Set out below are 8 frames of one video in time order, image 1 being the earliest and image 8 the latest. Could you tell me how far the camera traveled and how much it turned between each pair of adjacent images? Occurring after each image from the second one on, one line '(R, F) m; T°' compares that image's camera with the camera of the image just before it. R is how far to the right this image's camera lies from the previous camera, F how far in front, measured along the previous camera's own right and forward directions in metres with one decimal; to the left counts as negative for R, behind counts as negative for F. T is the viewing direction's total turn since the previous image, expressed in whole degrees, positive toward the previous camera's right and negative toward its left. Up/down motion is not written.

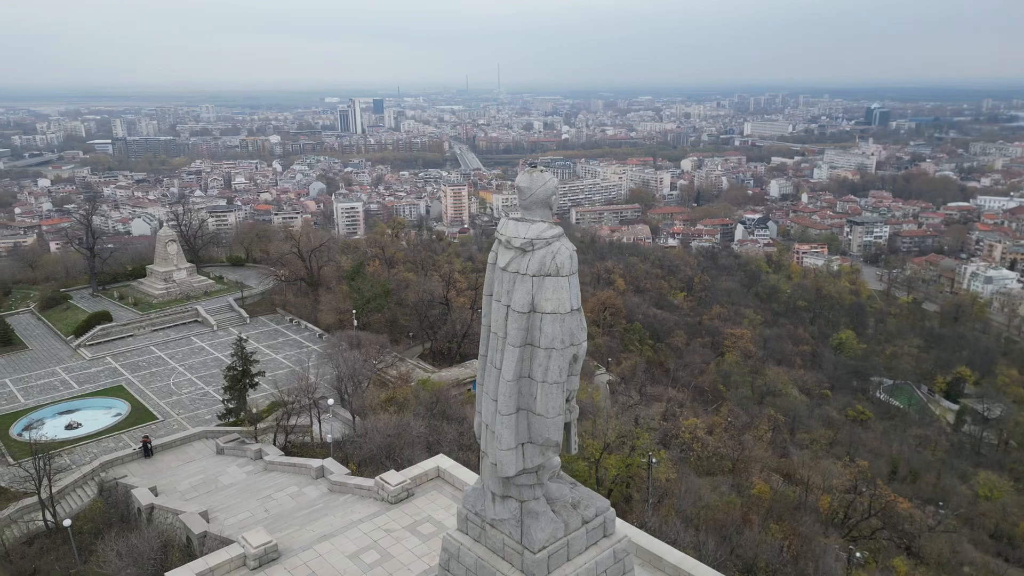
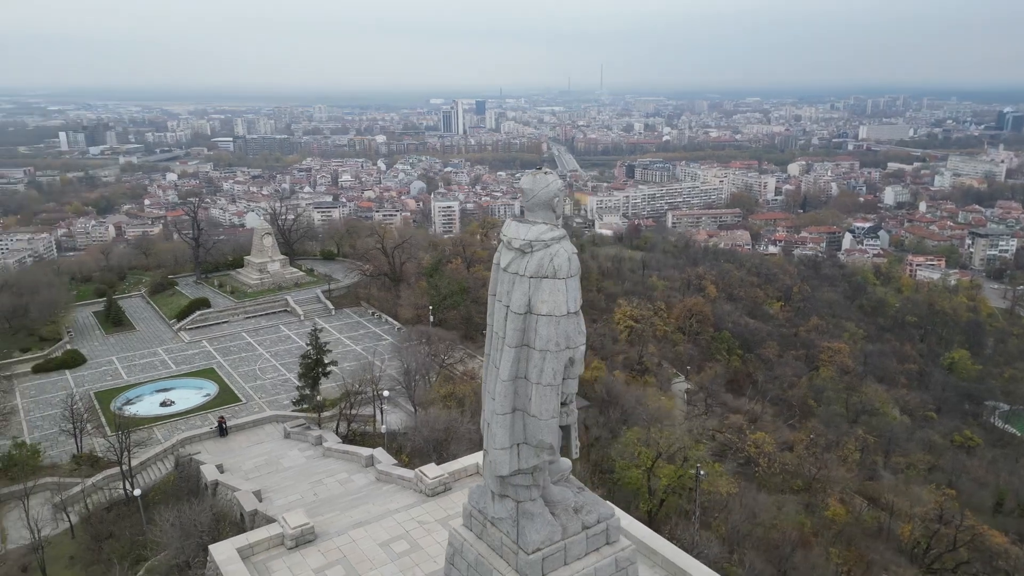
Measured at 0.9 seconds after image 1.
(+0.5, 0.0) m; -7°
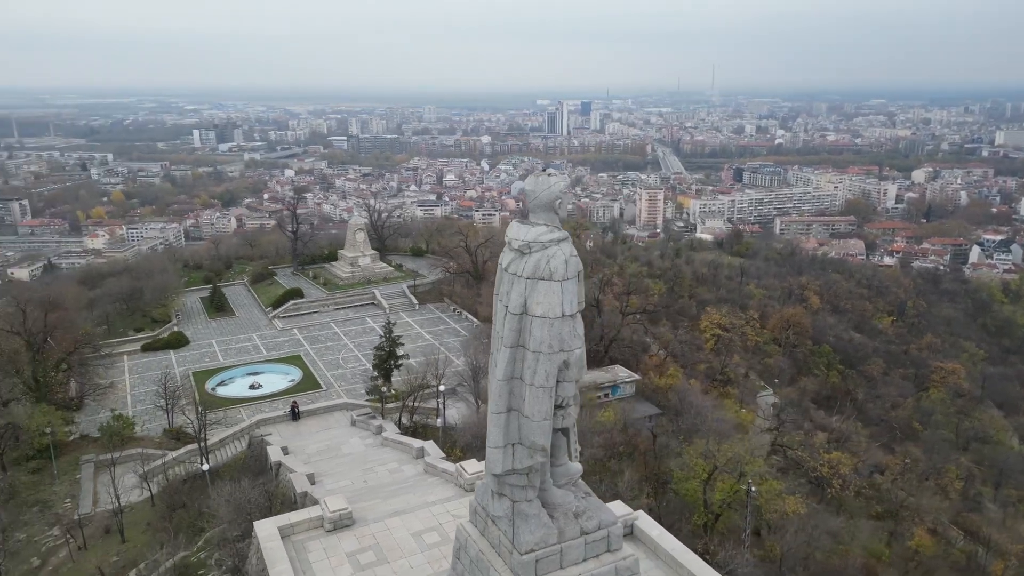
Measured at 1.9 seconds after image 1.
(+0.6, 0.0) m; -8°
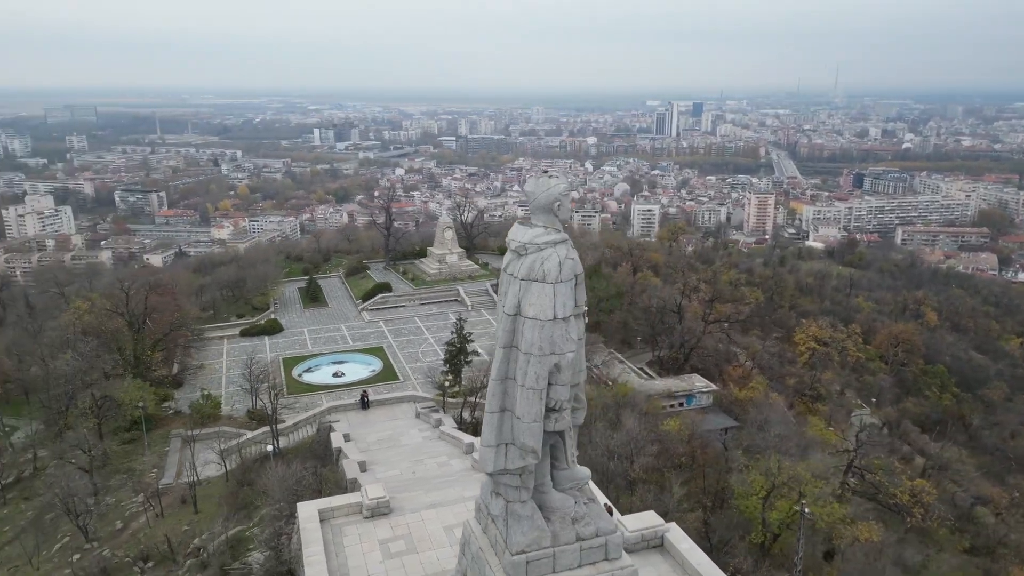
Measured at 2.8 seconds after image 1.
(+0.6, 0.0) m; -8°
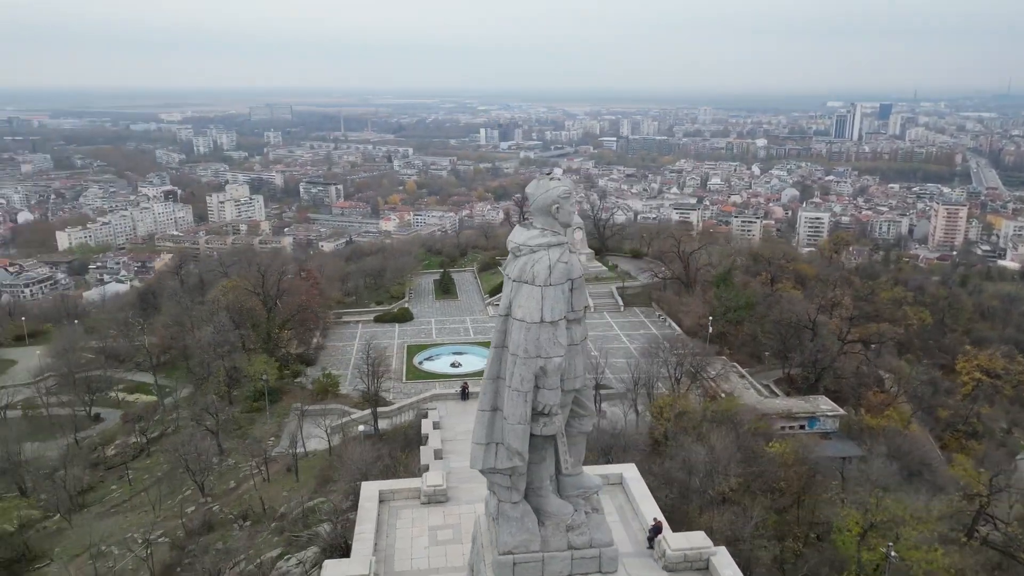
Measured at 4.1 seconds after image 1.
(+0.9, +0.1) m; -12°
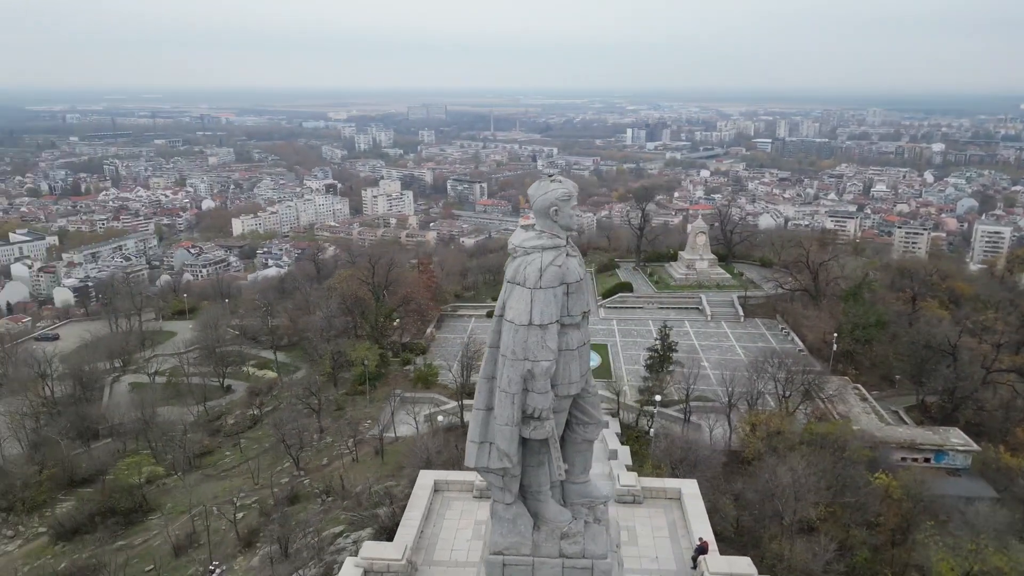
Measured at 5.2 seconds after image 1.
(+0.8, +0.1) m; -11°
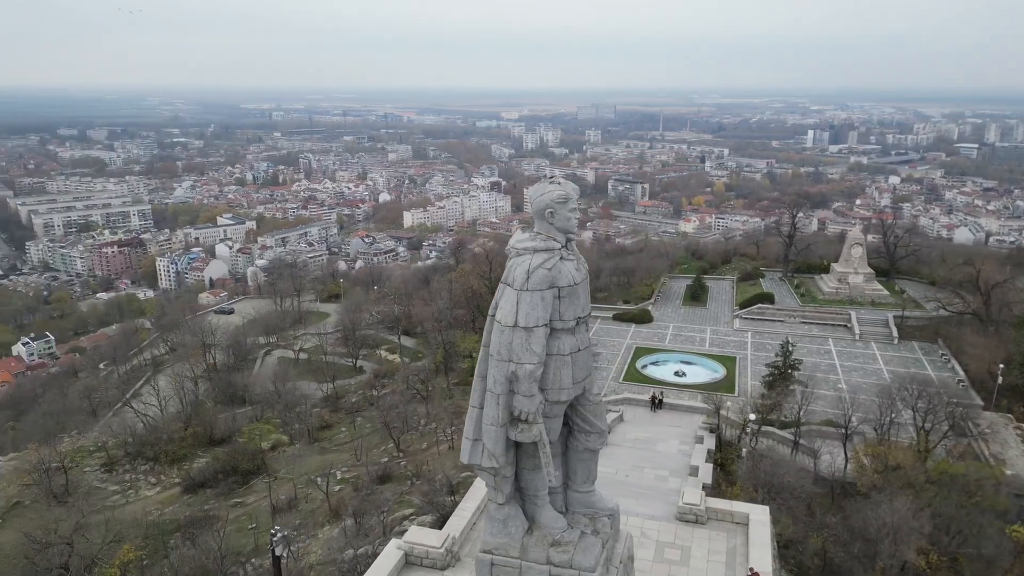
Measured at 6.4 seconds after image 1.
(+0.9, +0.1) m; -12°
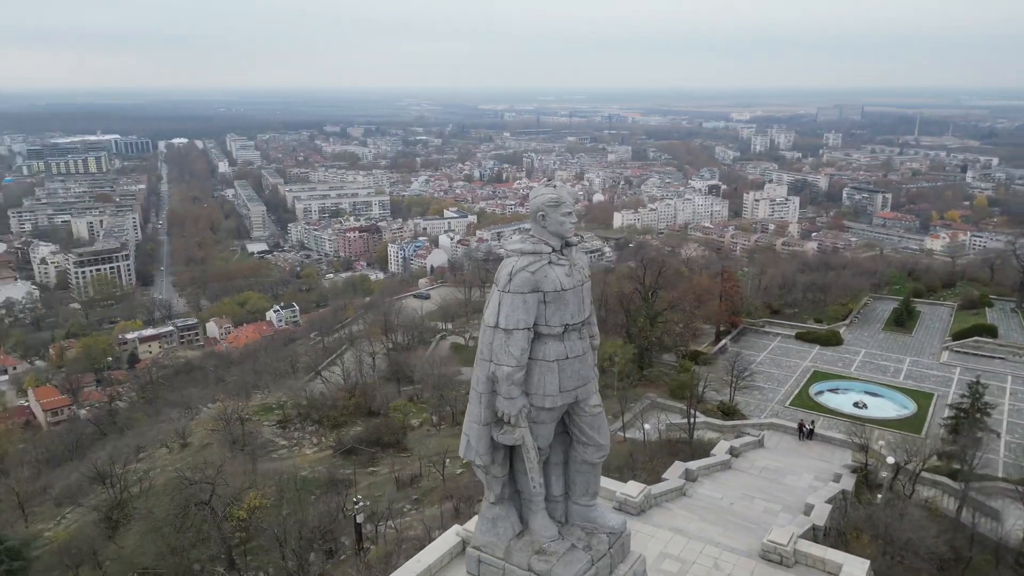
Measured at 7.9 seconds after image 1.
(+1.2, +0.2) m; -16°
